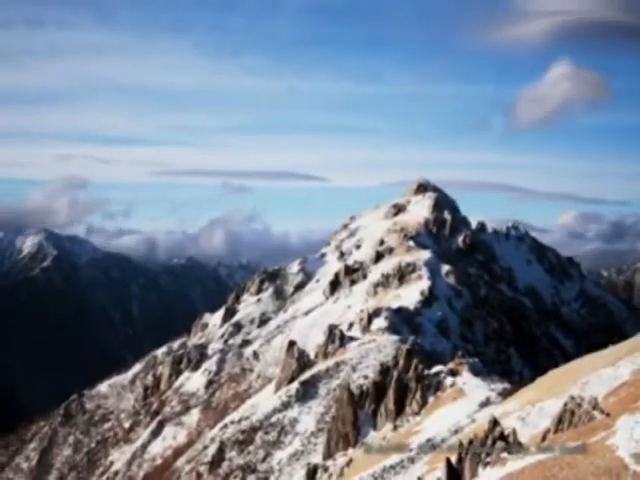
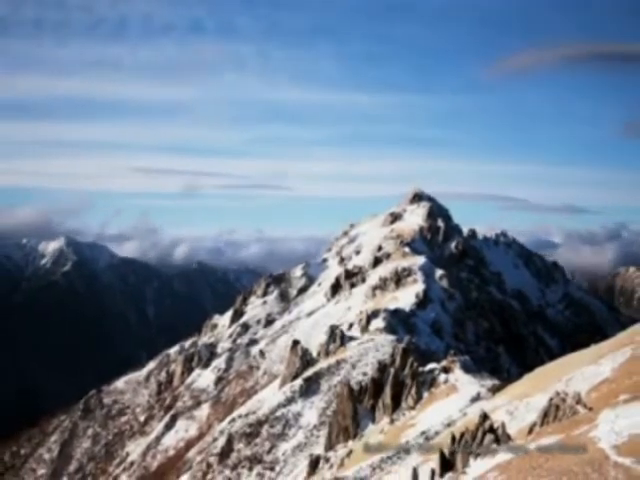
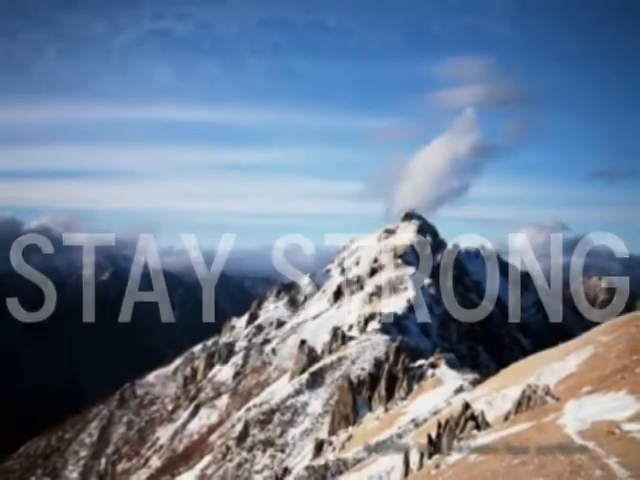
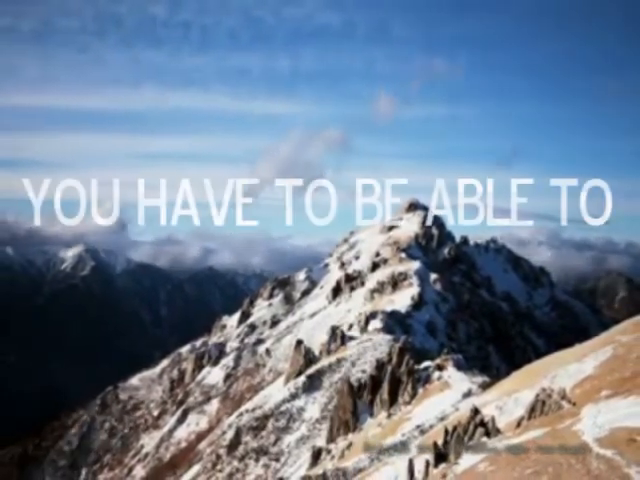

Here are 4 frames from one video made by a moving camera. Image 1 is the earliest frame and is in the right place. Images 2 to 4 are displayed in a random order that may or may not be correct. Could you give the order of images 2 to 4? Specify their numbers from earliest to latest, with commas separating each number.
2, 4, 3
